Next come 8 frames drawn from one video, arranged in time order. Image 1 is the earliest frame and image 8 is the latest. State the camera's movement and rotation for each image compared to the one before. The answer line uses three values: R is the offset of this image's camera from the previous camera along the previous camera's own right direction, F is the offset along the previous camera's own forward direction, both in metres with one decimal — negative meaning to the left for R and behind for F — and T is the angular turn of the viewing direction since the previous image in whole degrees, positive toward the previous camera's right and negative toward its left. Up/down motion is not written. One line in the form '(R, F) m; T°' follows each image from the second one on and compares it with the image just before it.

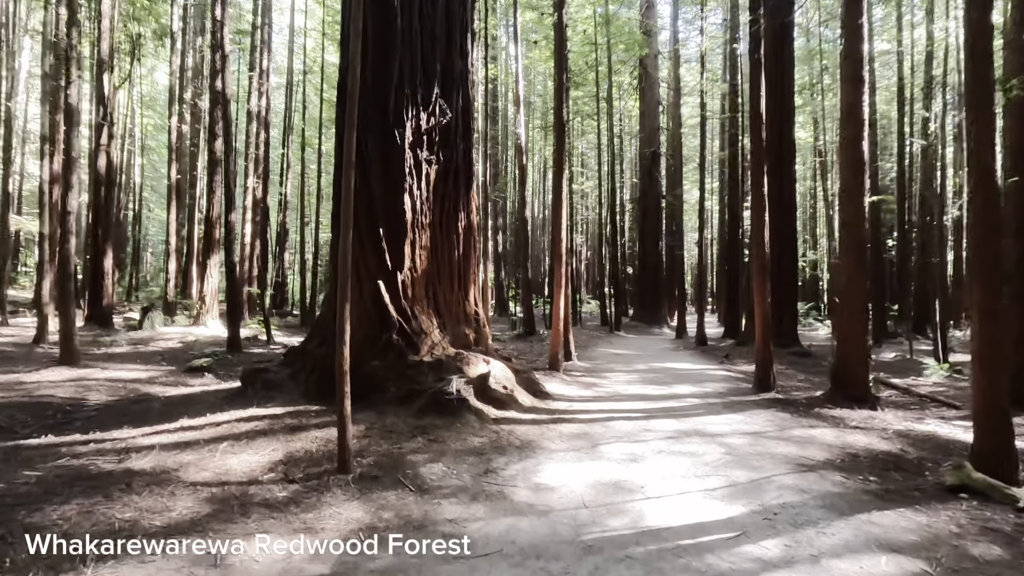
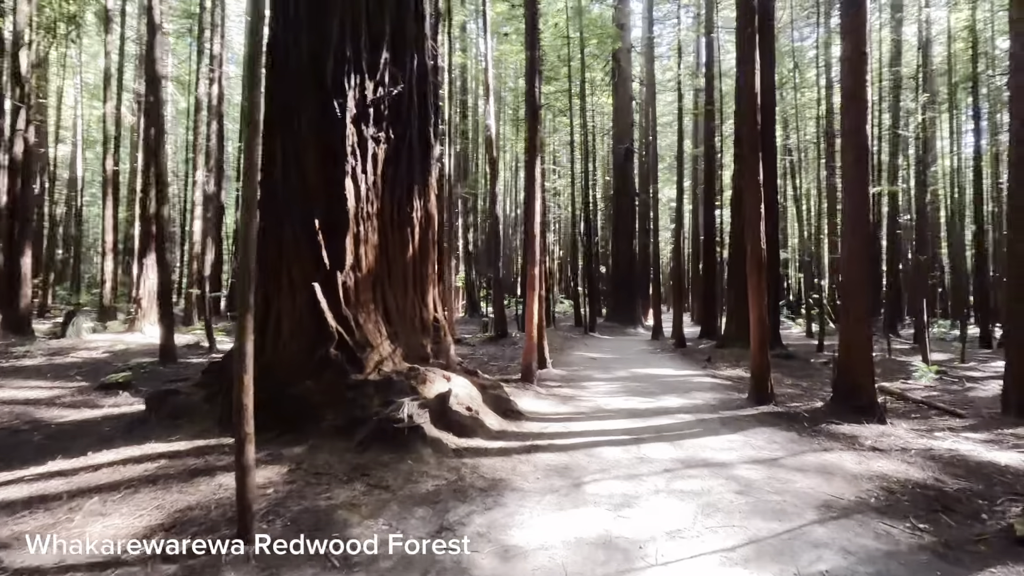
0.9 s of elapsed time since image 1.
(+0.1, +0.9) m; +3°
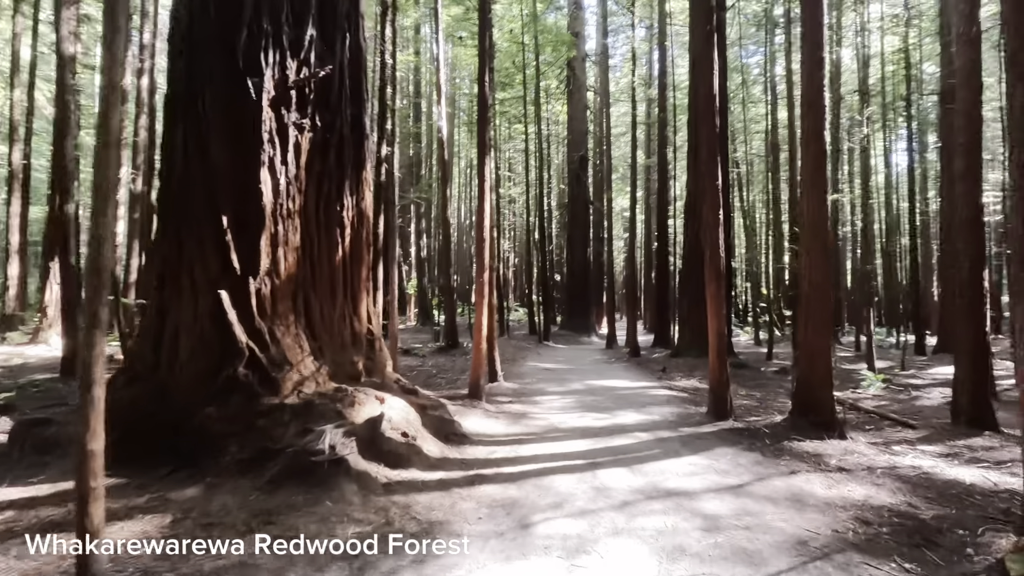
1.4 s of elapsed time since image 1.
(+0.1, +0.5) m; +5°
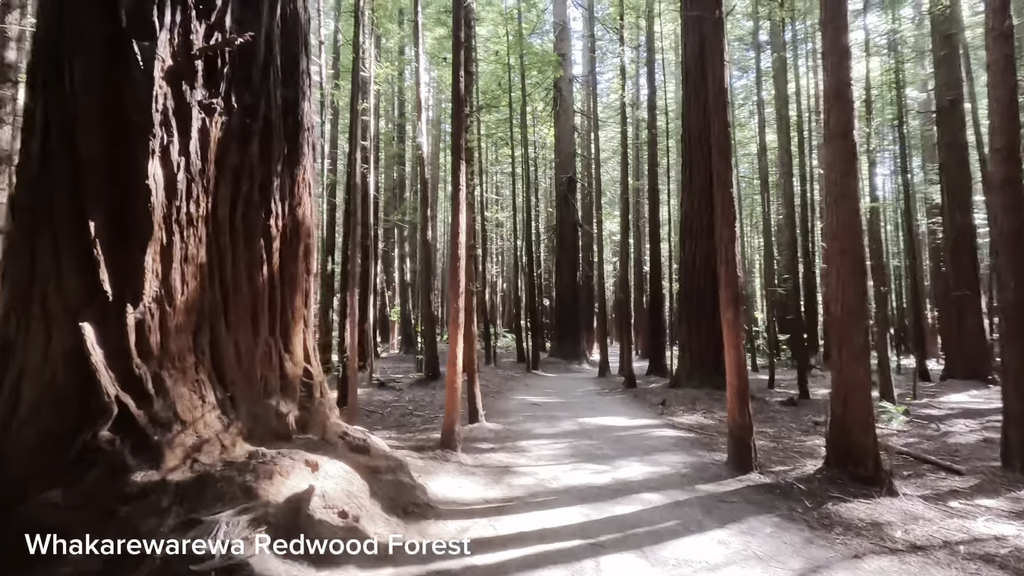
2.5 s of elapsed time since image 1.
(+0.1, +1.0) m; +1°
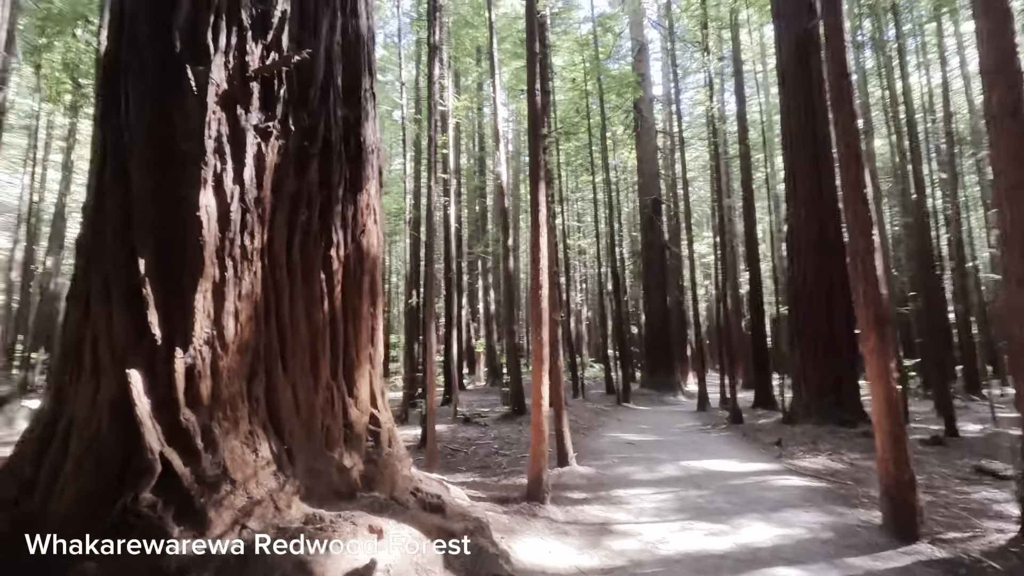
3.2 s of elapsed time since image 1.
(0.0, +0.5) m; -9°
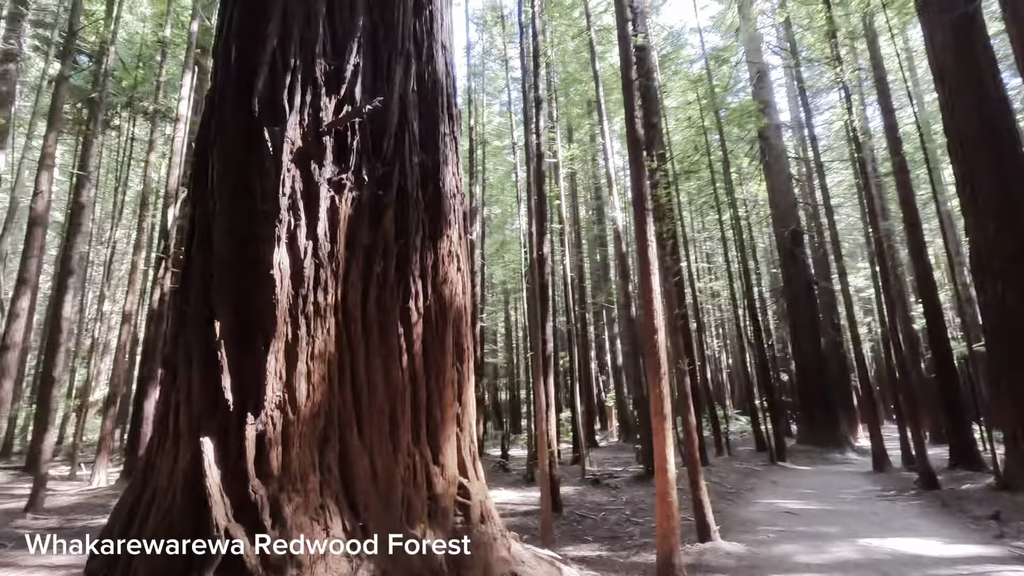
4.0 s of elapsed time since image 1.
(+0.2, +0.4) m; -13°
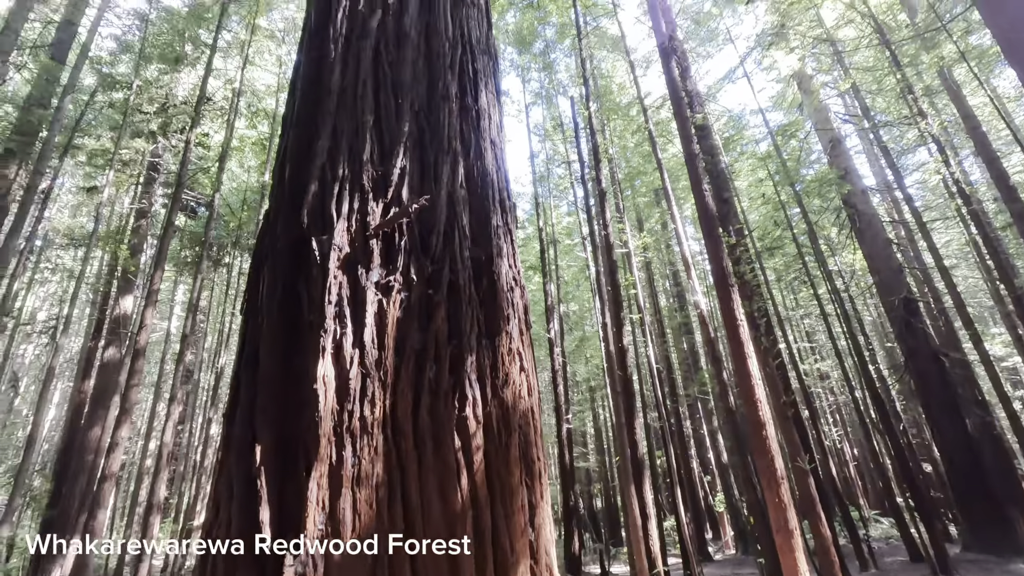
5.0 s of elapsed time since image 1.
(+0.1, +0.3) m; -8°
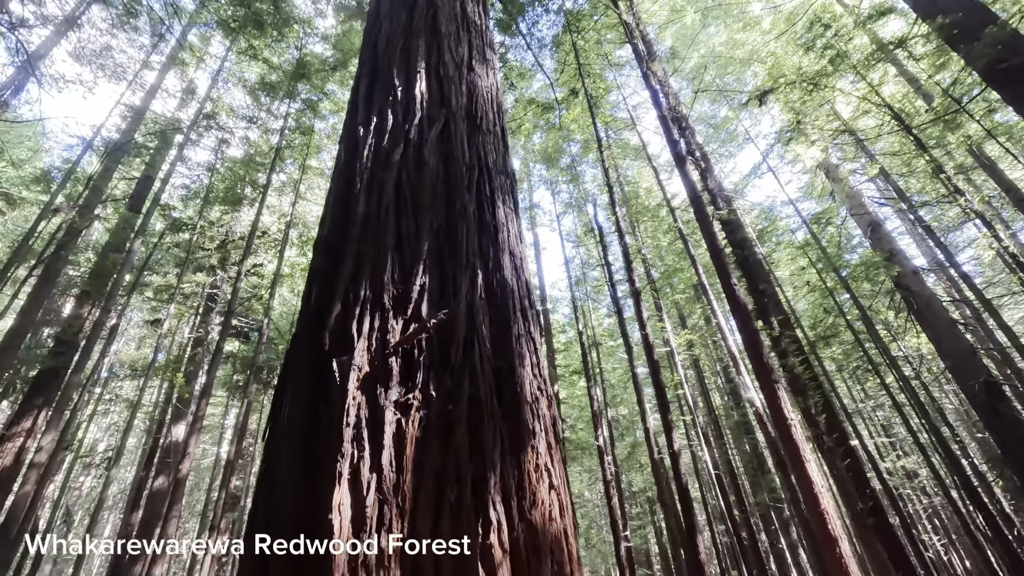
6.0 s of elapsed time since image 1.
(+0.1, 0.0) m; -4°
